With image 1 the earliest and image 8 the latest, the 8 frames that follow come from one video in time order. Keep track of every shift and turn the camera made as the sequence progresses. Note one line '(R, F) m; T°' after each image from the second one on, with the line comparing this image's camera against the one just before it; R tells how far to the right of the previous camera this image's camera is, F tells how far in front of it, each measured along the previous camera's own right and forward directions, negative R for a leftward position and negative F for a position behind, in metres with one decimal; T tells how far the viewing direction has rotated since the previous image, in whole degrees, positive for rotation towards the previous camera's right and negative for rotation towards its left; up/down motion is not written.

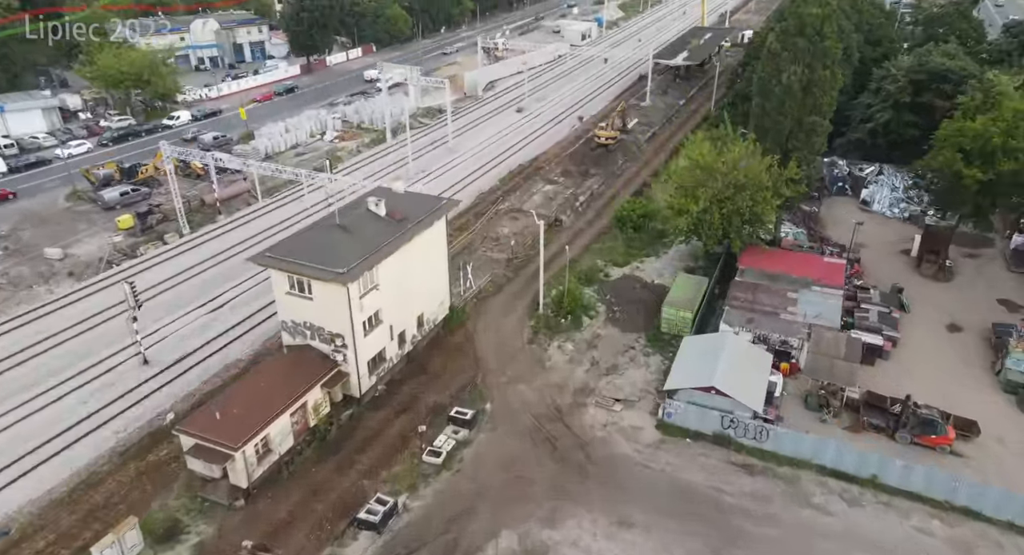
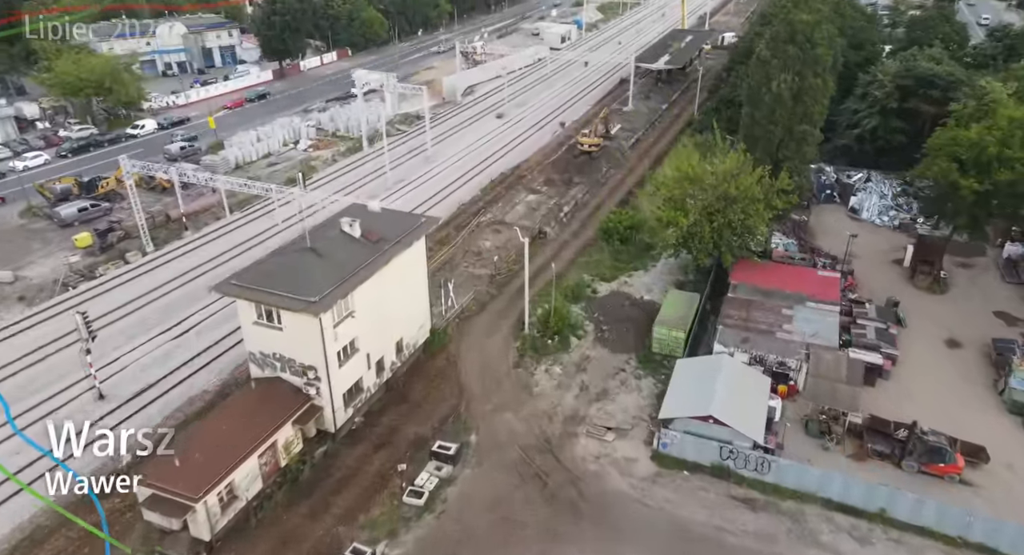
(-0.1, +1.2) m; +2°
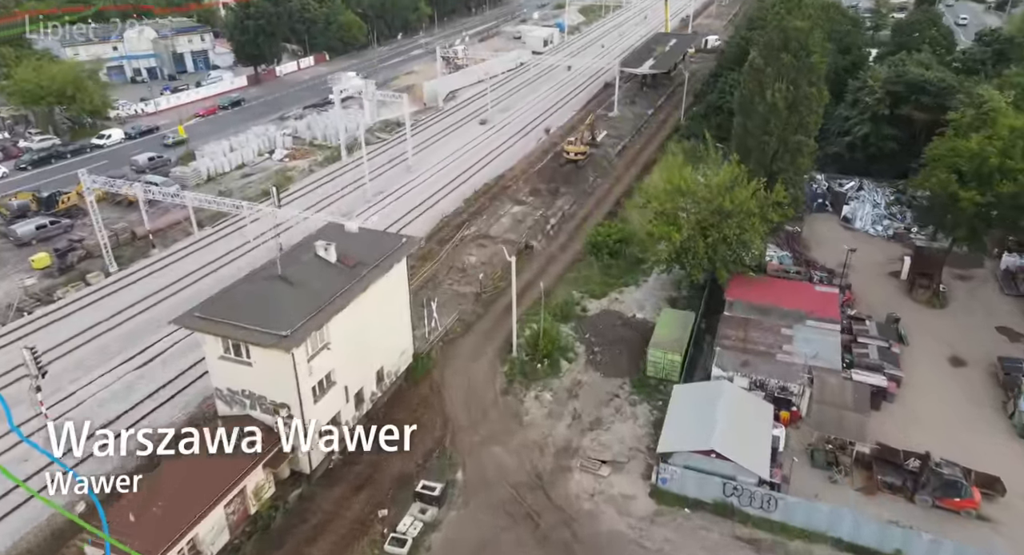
(-0.1, +1.3) m; +1°
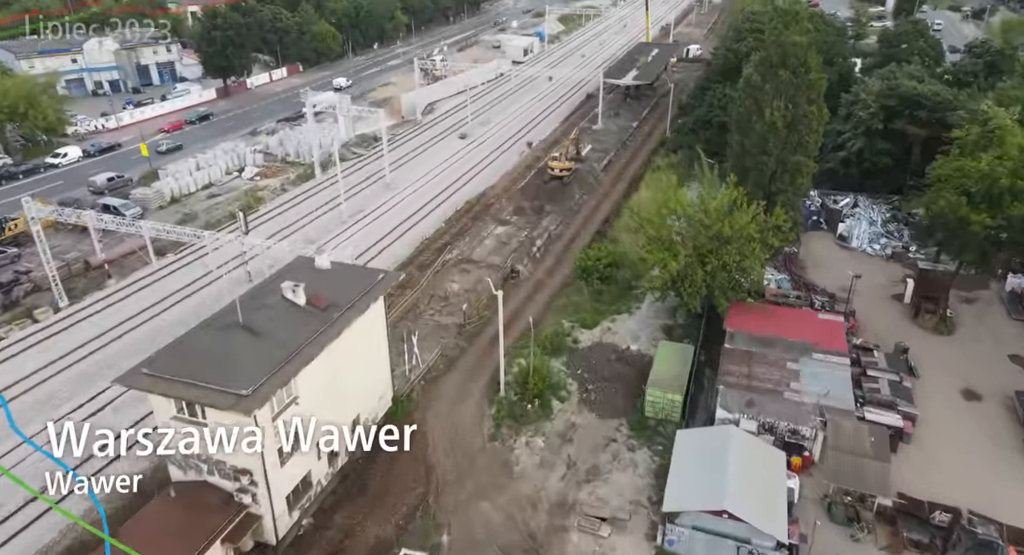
(-0.2, +1.7) m; +2°
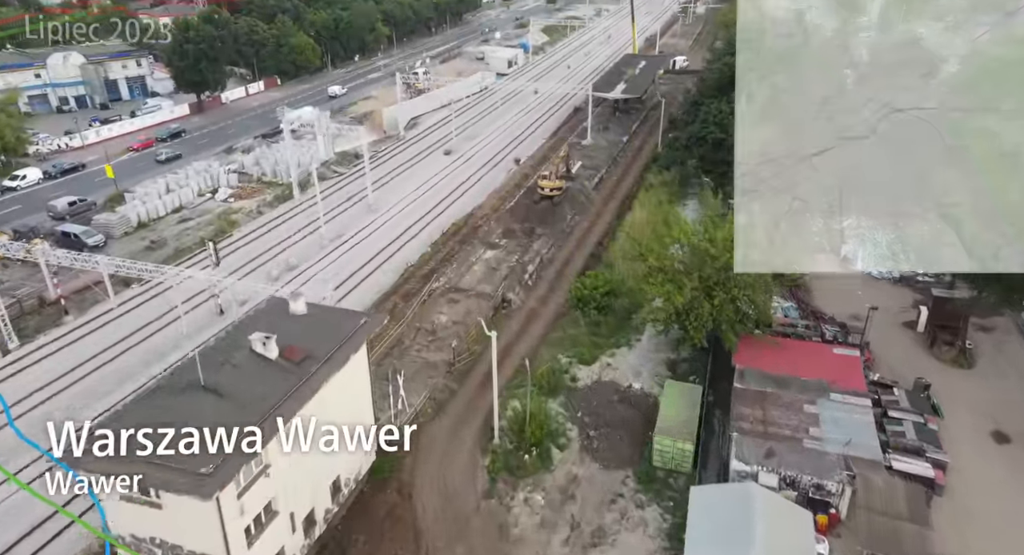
(-0.3, +1.8) m; +1°
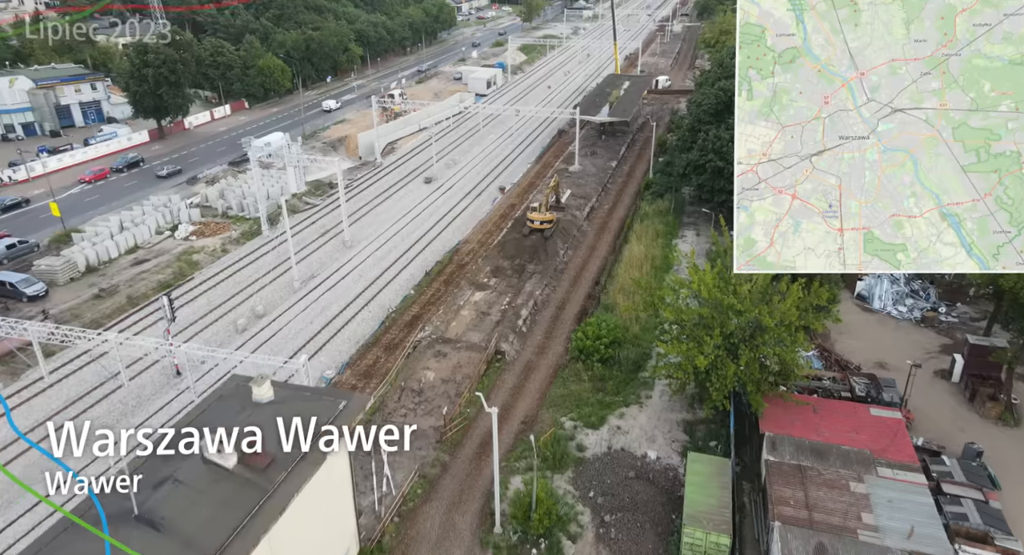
(-0.6, +2.7) m; +2°
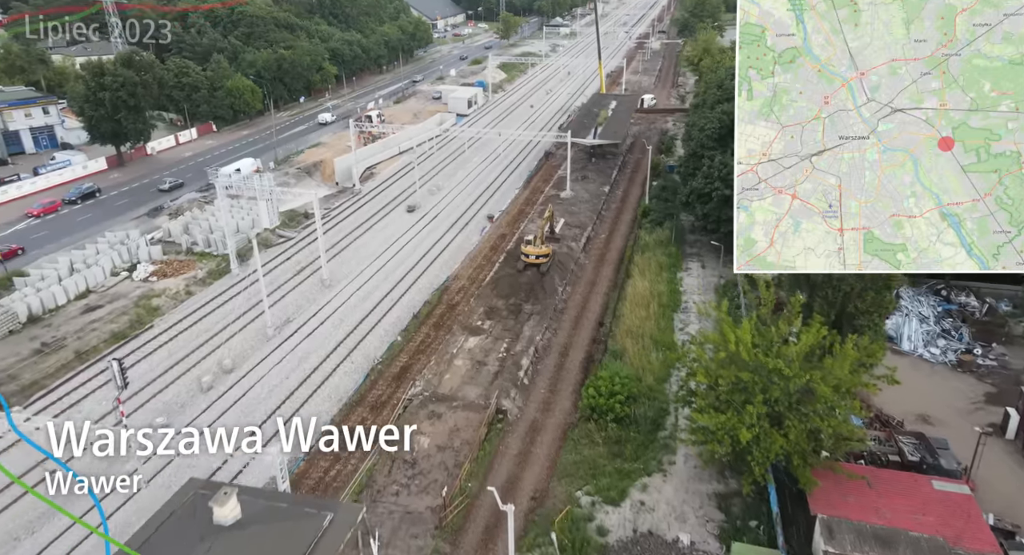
(-0.8, +2.7) m; +2°
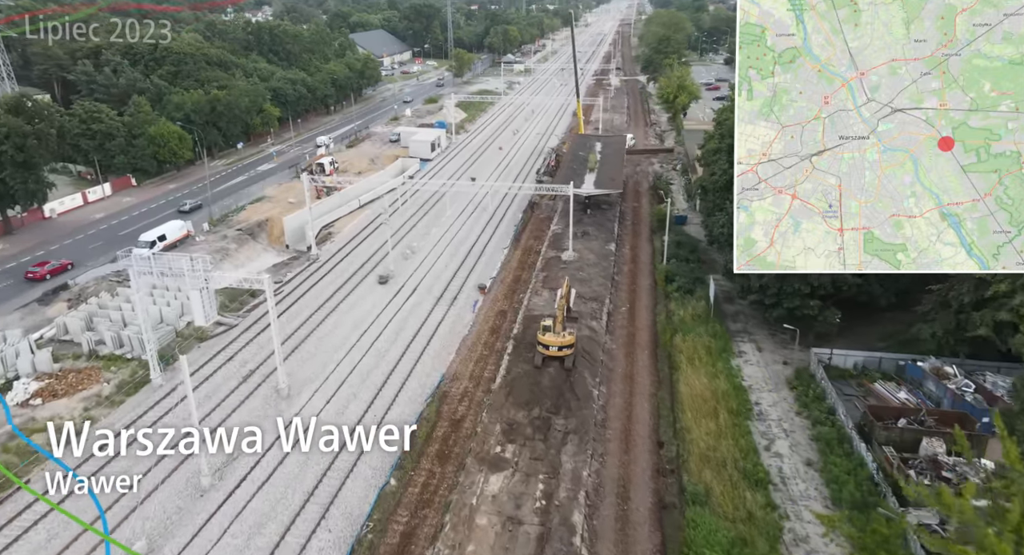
(-2.3, +7.3) m; +4°
